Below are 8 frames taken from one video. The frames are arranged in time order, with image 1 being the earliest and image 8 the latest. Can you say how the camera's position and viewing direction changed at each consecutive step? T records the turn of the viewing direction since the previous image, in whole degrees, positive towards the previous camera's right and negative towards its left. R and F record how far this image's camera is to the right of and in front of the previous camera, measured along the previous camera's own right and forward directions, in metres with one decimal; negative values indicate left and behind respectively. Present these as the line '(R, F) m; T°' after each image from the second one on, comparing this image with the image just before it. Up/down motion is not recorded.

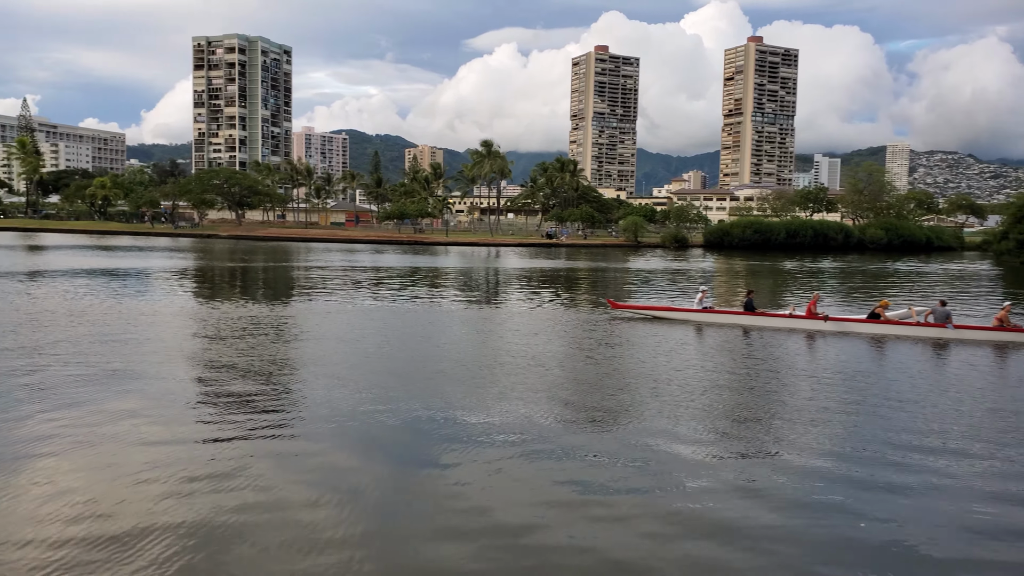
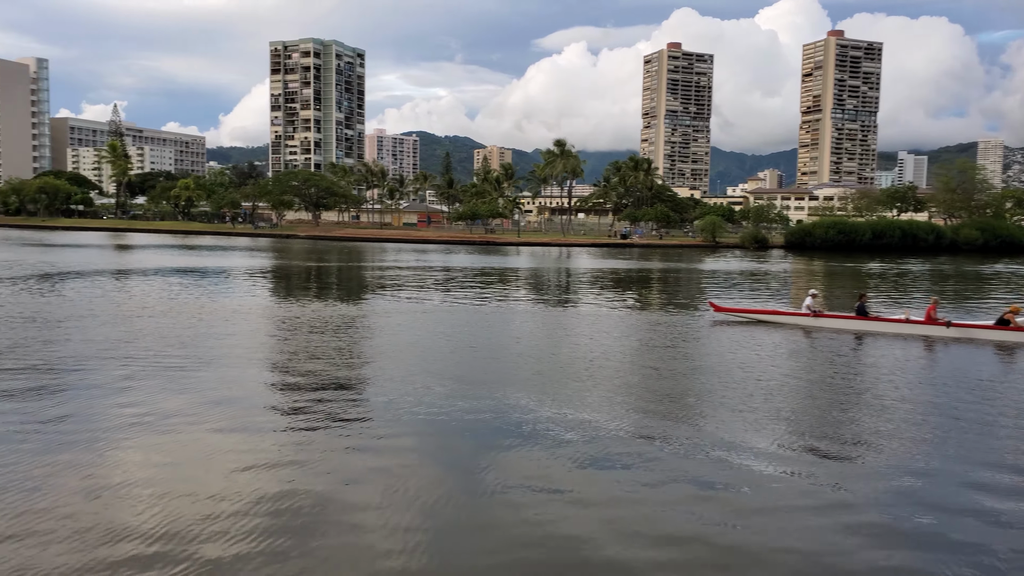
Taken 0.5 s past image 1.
(-0.2, 0.0) m; -5°
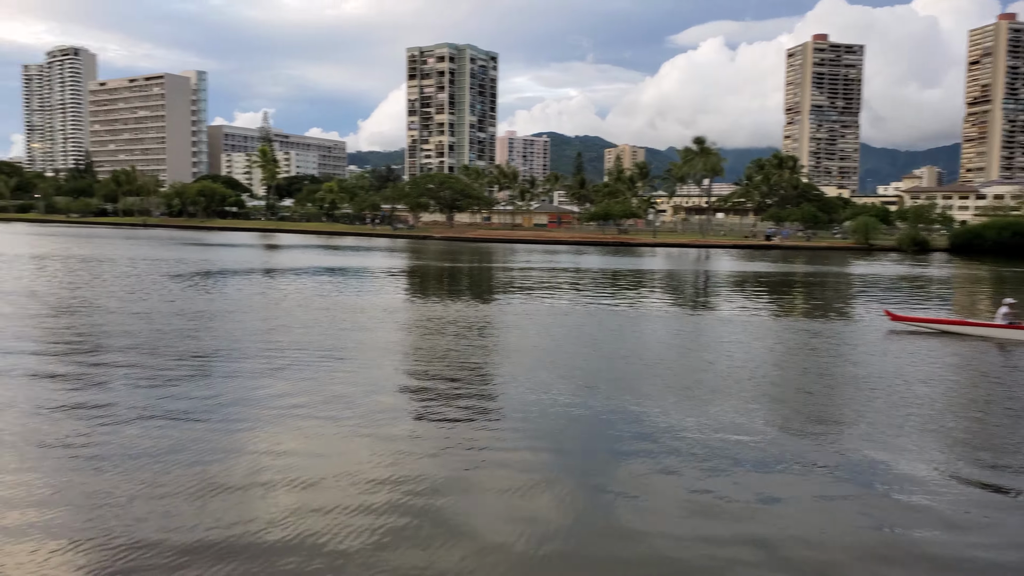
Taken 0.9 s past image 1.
(-0.2, +0.2) m; -9°
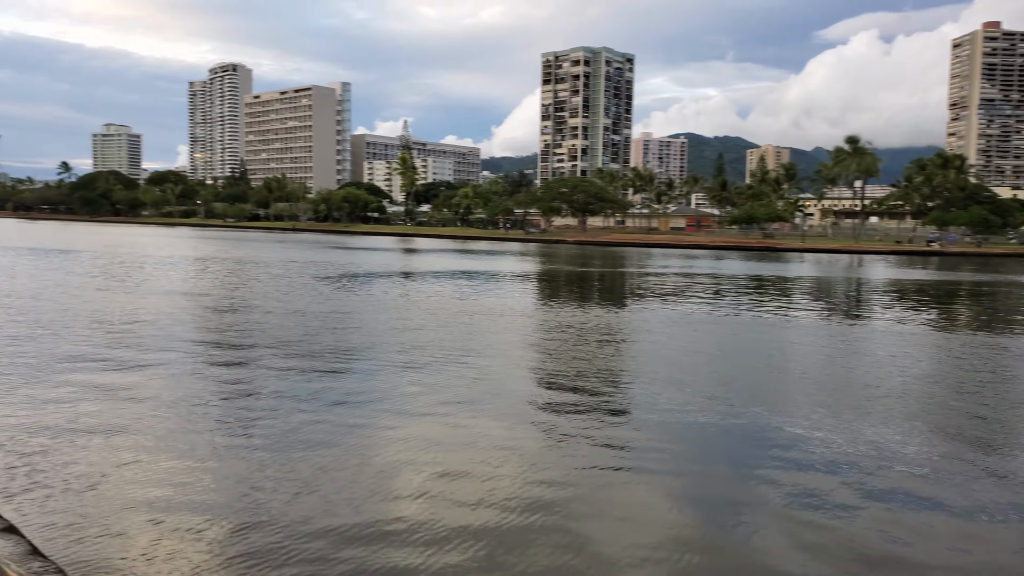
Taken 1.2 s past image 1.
(-0.2, +0.2) m; -9°
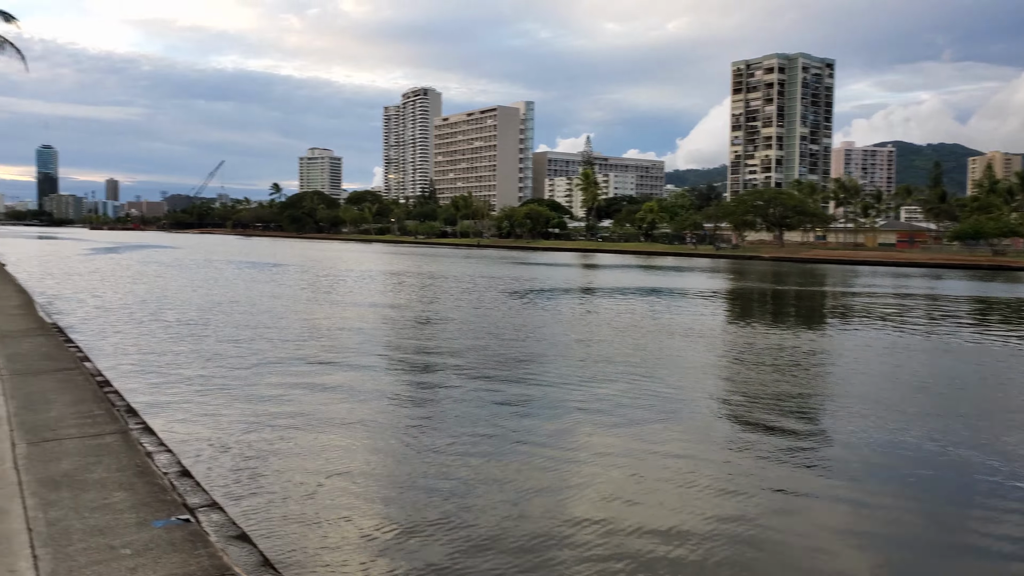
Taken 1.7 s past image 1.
(-0.4, +0.4) m; -12°
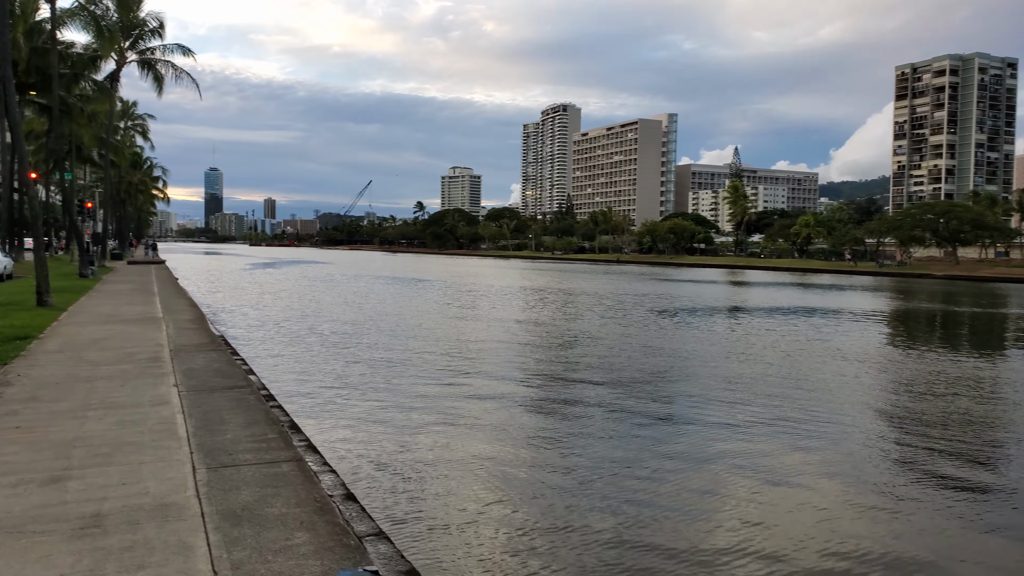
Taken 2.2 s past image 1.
(-0.4, +0.4) m; -10°
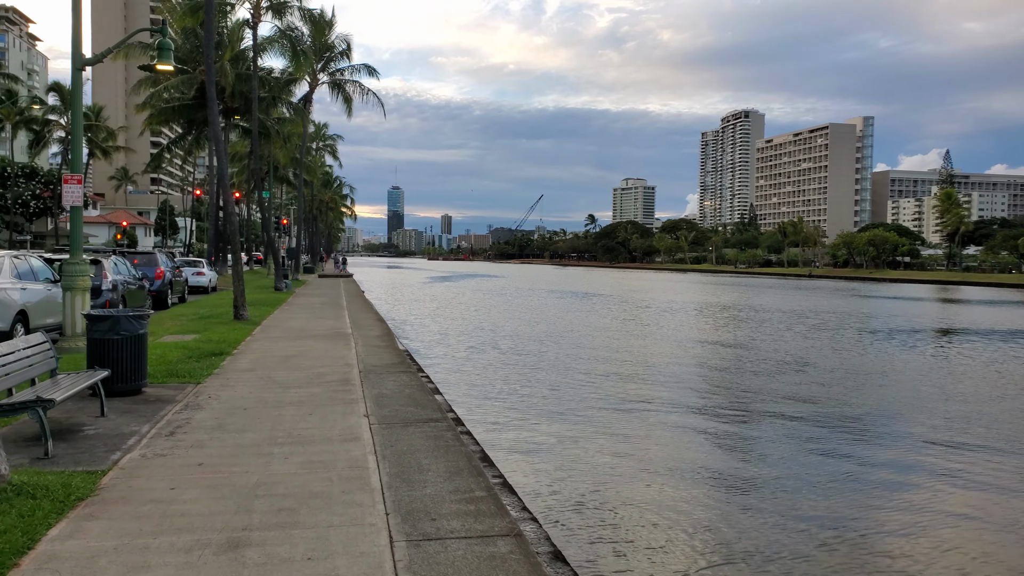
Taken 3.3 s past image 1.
(-0.5, +1.1) m; -12°
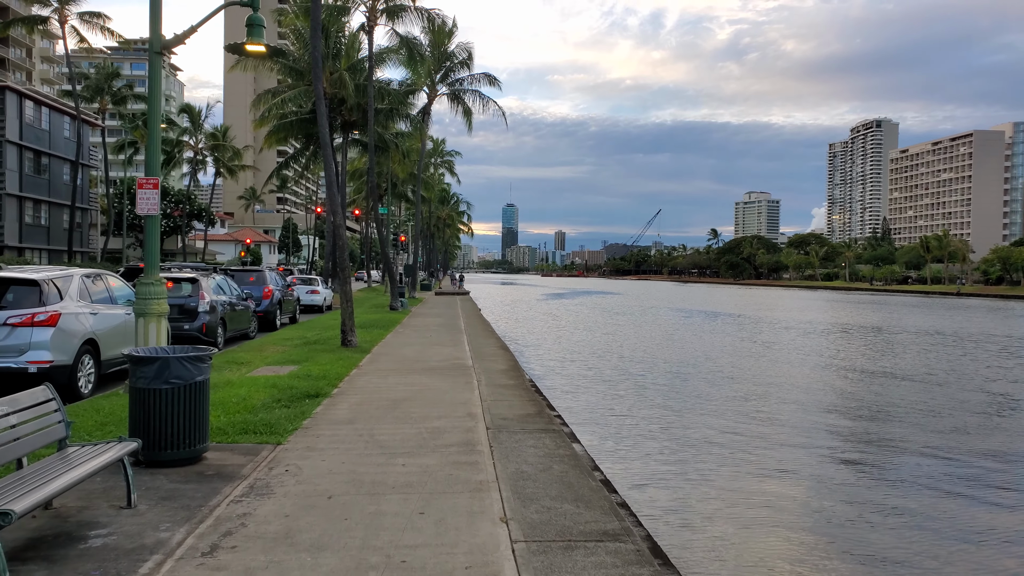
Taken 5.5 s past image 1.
(-0.5, +2.3) m; -8°
